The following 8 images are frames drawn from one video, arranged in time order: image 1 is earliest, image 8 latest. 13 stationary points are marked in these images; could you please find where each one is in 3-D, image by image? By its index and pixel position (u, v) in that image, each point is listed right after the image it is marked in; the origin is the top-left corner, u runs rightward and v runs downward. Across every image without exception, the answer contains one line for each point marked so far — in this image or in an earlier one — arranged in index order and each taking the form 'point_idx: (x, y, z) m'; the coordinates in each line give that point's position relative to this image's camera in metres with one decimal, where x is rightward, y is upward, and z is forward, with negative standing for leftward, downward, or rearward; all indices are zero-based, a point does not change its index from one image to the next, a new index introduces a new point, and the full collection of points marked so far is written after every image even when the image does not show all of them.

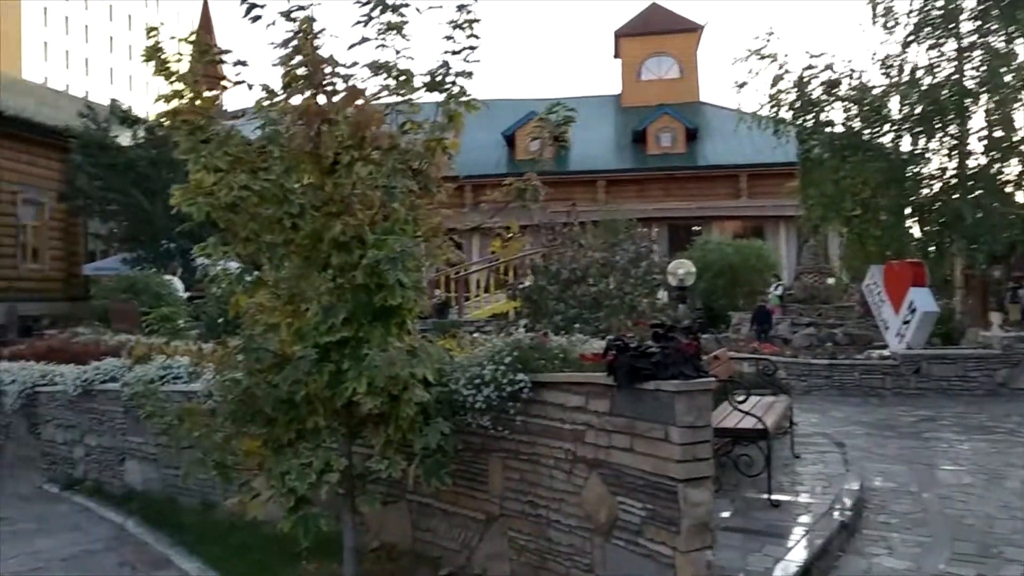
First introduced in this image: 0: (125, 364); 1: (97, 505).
0: (-3.1, -0.6, +7.9) m
1: (-3.1, -1.6, +7.3) m
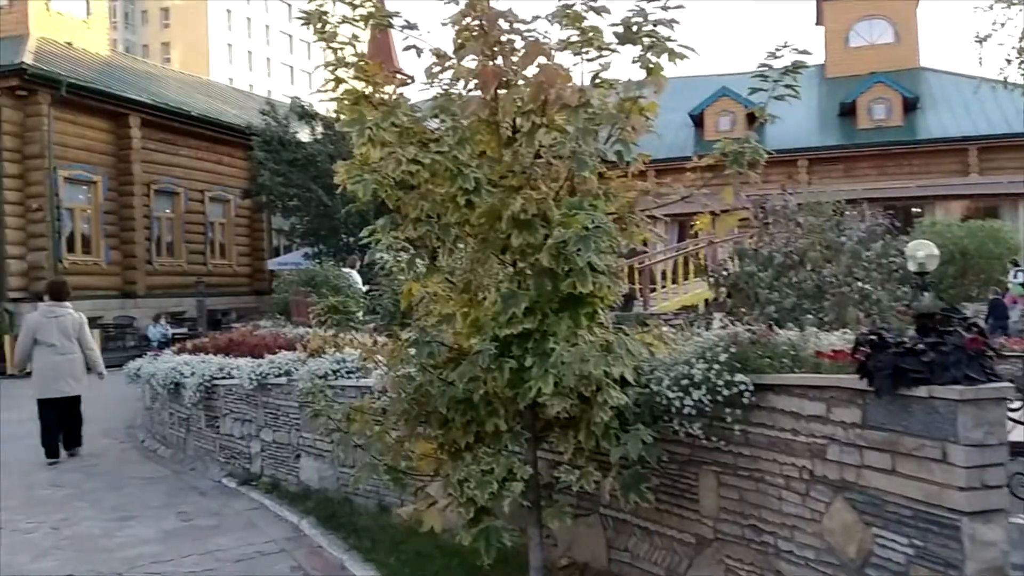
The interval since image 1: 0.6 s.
0: (-1.7, -0.5, +7.7) m
1: (-1.7, -1.5, +7.0) m
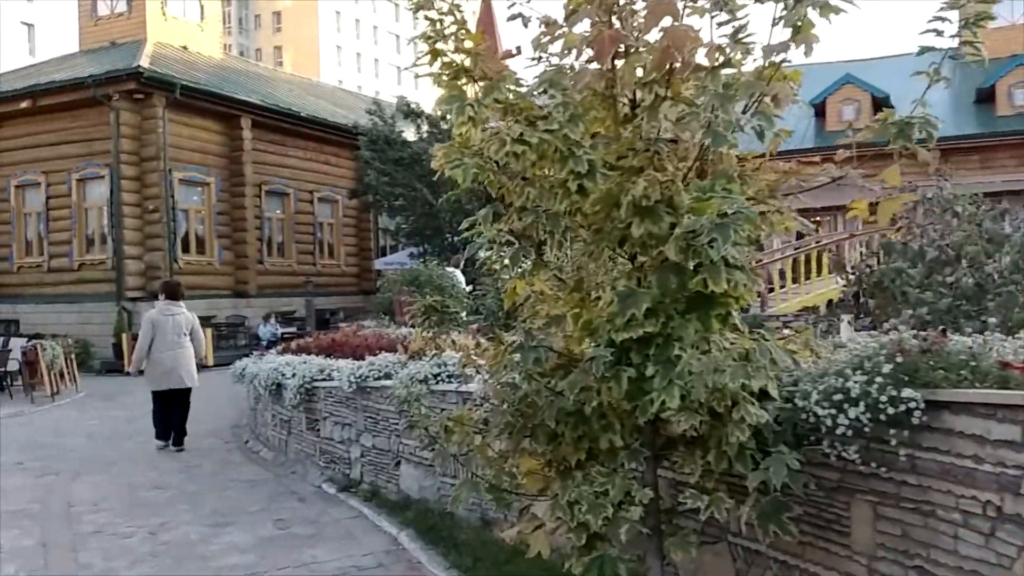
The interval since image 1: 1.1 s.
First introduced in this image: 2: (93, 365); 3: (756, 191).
0: (-0.8, -0.5, +7.3) m
1: (-1.0, -1.5, +6.7) m
2: (-8.4, -1.5, +19.6) m
3: (+0.9, +0.4, +3.6) m
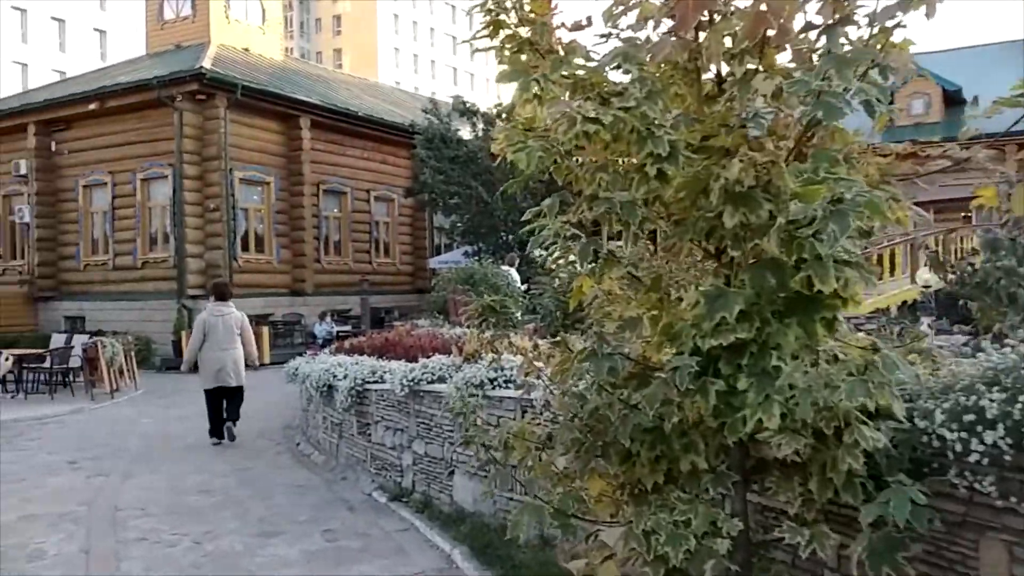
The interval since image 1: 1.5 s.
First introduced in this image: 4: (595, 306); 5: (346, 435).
0: (-0.4, -0.5, +6.9) m
1: (-0.6, -1.5, +6.3) m
2: (-7.2, -1.5, +19.6) m
3: (+1.1, +0.4, +3.1) m
4: (+0.3, -0.1, +3.6) m
5: (-1.4, -1.2, +8.2) m
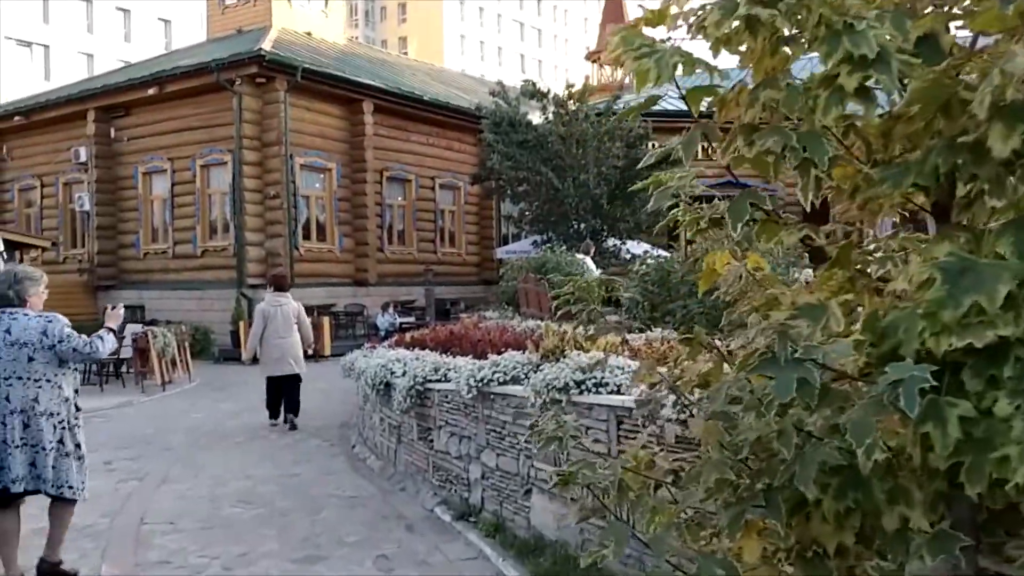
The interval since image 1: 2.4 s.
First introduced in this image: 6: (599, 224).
0: (+0.1, -0.4, +5.9) m
1: (-0.1, -1.4, +5.3) m
2: (-5.9, -1.3, +19.1) m
3: (+1.4, +0.4, +2.0) m
4: (+0.6, 0.0, +2.6) m
5: (-0.8, -1.1, +7.3) m
6: (+1.6, +1.3, +19.7) m
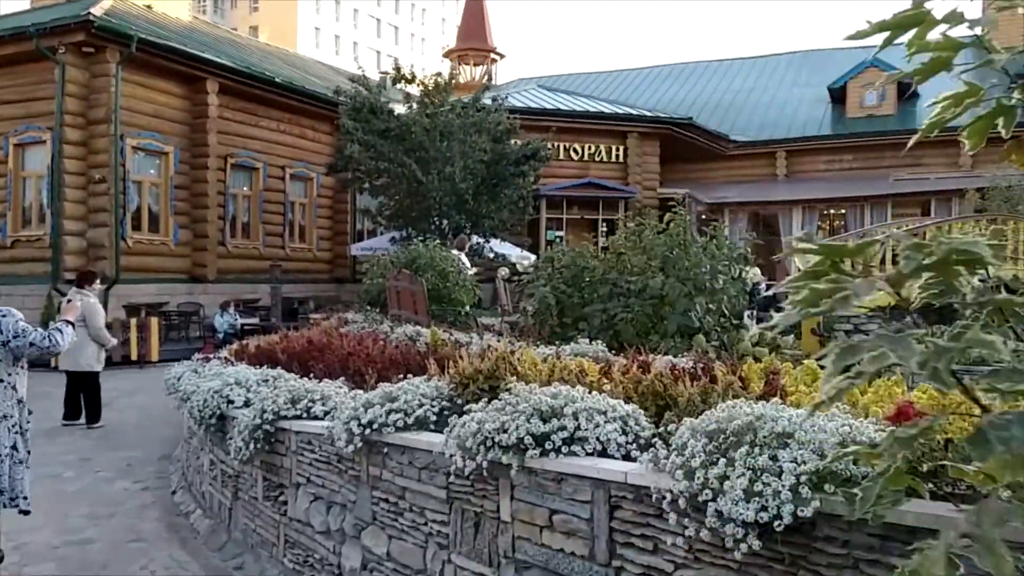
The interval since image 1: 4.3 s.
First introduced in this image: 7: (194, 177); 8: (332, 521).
0: (-0.3, -0.4, +4.0) m
1: (-0.4, -1.4, +3.3) m
2: (-8.2, -1.2, +16.0) m
3: (+1.6, +0.4, +0.3) m
4: (+0.7, 0.0, +0.7) m
5: (-1.4, -1.1, +5.2) m
6: (-0.9, +1.2, +17.8) m
7: (-6.2, +2.2, +18.9) m
8: (-0.8, -1.0, +4.2) m
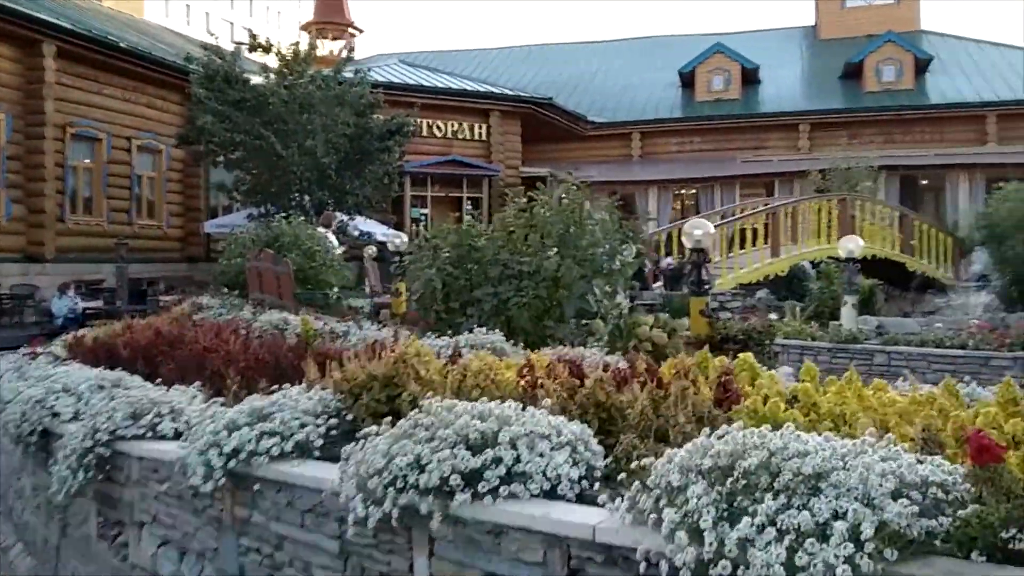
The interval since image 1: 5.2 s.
0: (-0.6, -0.4, +3.2) m
1: (-0.6, -1.4, +2.5) m
2: (-10.2, -0.9, +14.0) m
3: (+1.8, +0.4, -0.2) m
4: (+0.8, 0.0, +0.1) m
5: (-1.9, -1.0, +4.2) m
6: (-3.2, +1.6, +16.8) m
7: (-8.5, +2.5, +17.0) m
8: (-1.1, -1.0, +3.3) m
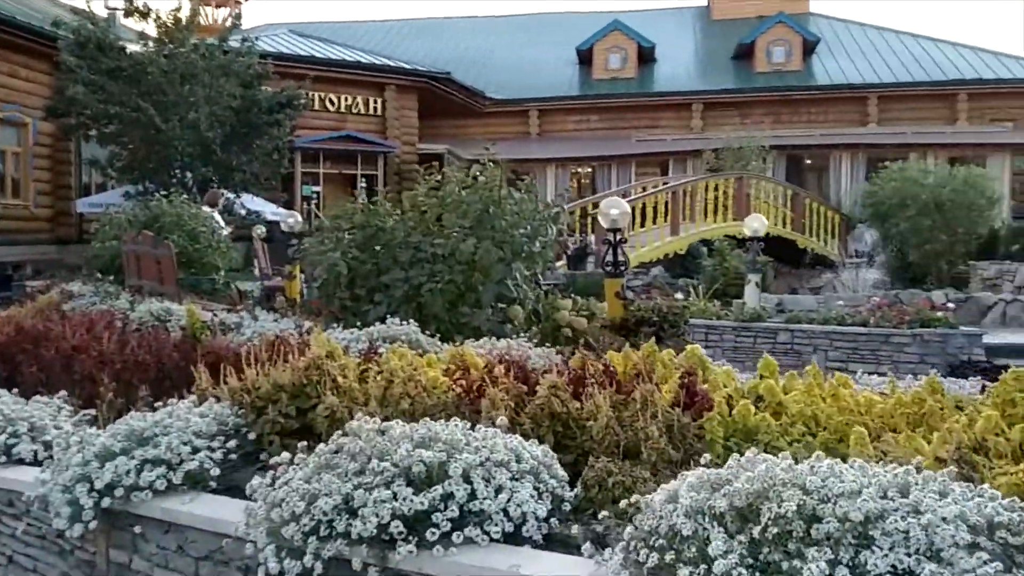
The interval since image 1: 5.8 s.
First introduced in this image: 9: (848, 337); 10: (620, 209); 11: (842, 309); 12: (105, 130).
0: (-0.8, -0.4, +2.6) m
1: (-0.7, -1.4, +2.0) m
2: (-11.5, -0.7, +12.4) m
3: (+1.9, +0.4, -0.5) m
4: (+1.0, 0.0, -0.3) m
5: (-2.2, -1.0, +3.6) m
6: (-4.8, +1.9, +15.8) m
7: (-10.2, +2.7, +15.5) m
8: (-1.3, -0.9, +2.7) m
9: (+3.1, -0.4, +8.8) m
10: (+1.0, +0.7, +8.9) m
11: (+3.8, -0.2, +11.3) m
12: (-6.5, +2.7, +15.9) m
